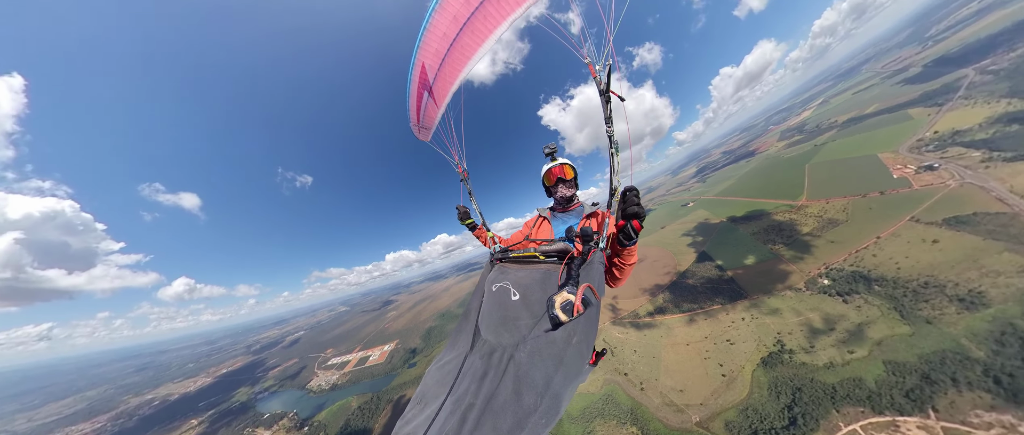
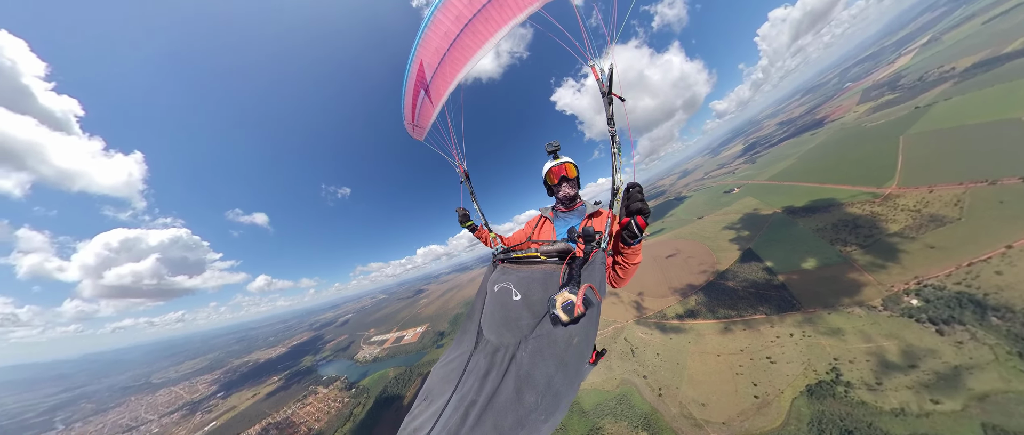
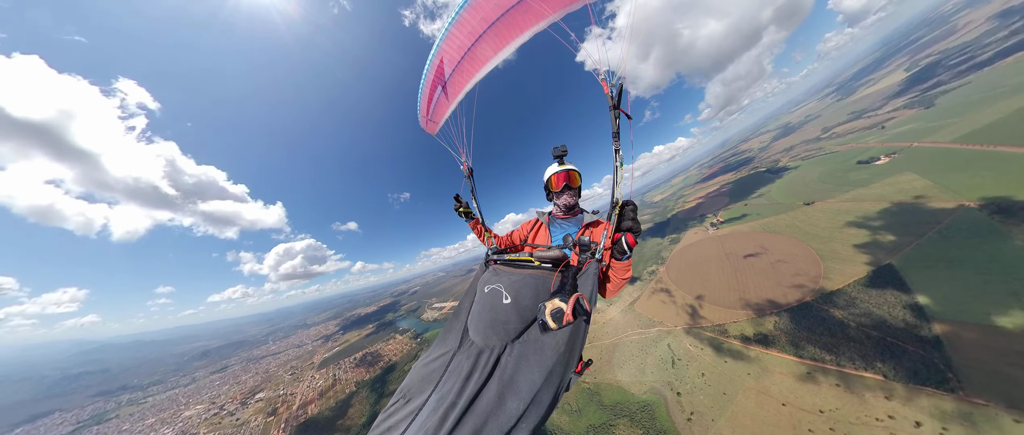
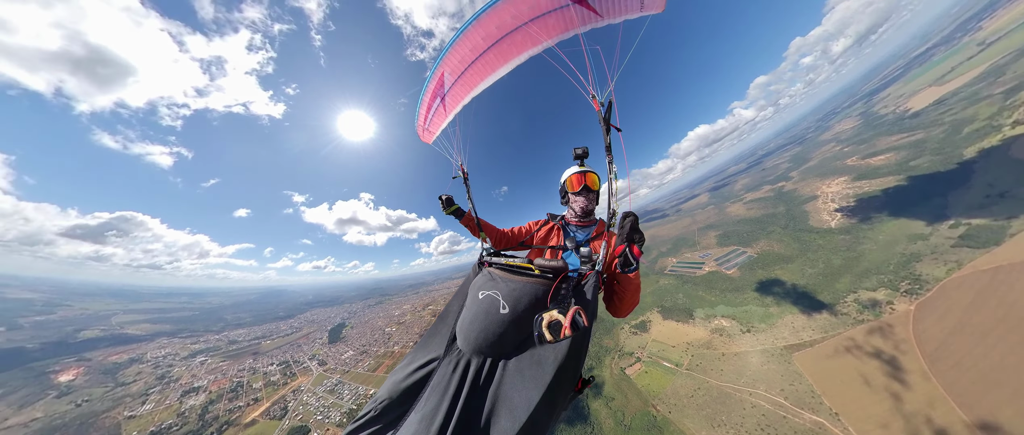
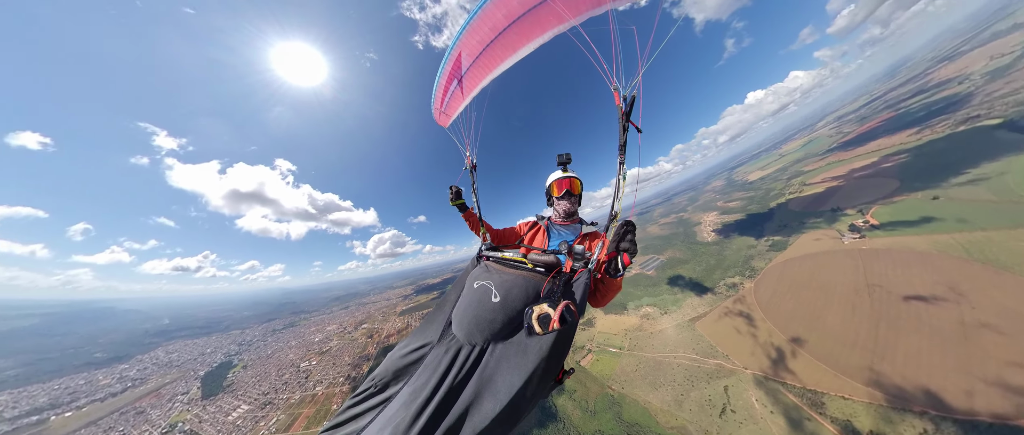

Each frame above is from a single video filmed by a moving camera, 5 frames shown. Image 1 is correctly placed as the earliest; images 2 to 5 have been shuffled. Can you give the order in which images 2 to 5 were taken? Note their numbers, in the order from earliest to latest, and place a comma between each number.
2, 3, 5, 4
